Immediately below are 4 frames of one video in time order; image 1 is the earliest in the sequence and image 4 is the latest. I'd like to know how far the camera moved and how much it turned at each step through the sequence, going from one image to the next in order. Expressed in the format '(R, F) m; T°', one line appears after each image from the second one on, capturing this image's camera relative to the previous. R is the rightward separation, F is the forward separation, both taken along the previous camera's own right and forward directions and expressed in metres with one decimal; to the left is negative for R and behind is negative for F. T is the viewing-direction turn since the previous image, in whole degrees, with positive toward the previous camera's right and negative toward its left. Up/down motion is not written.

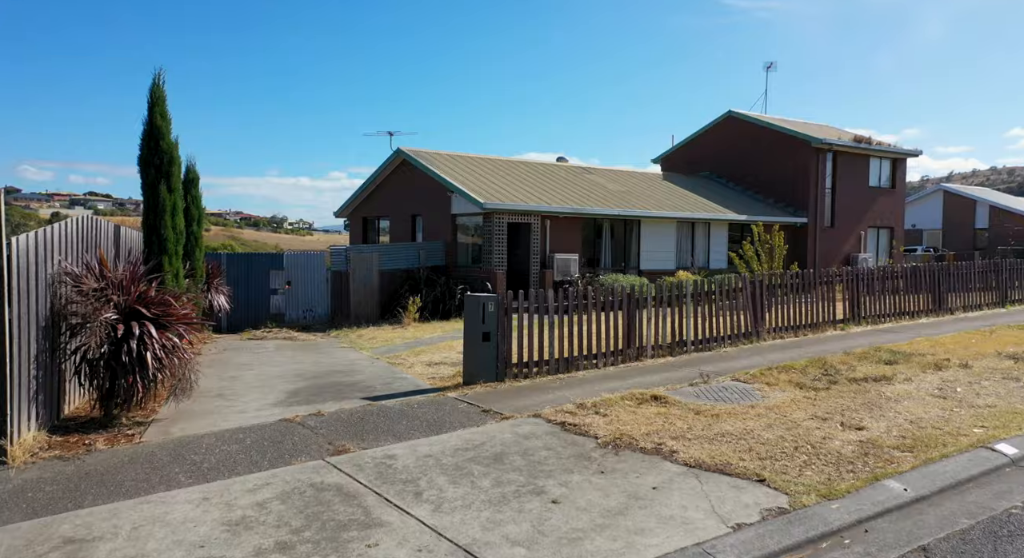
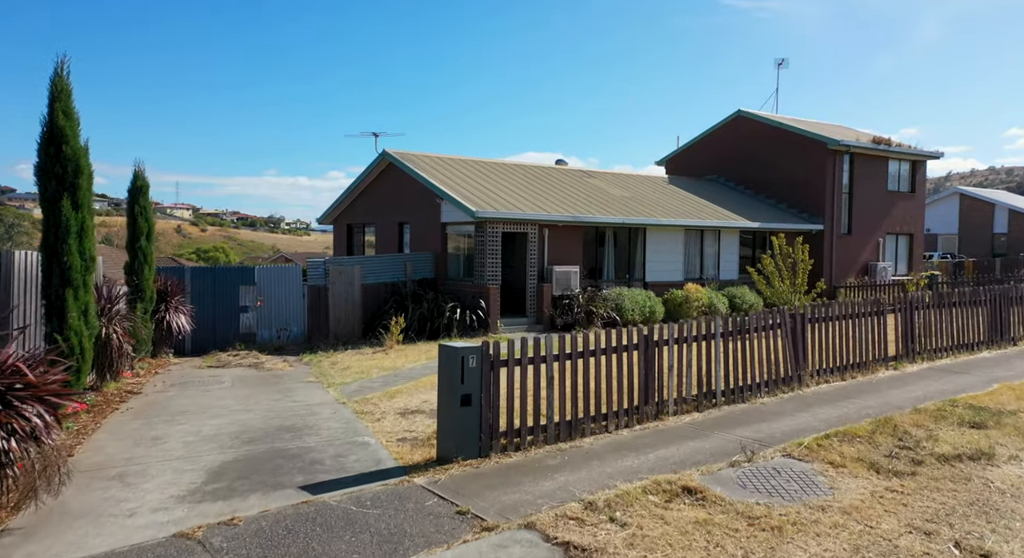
(+0.1, +1.6) m; 0°
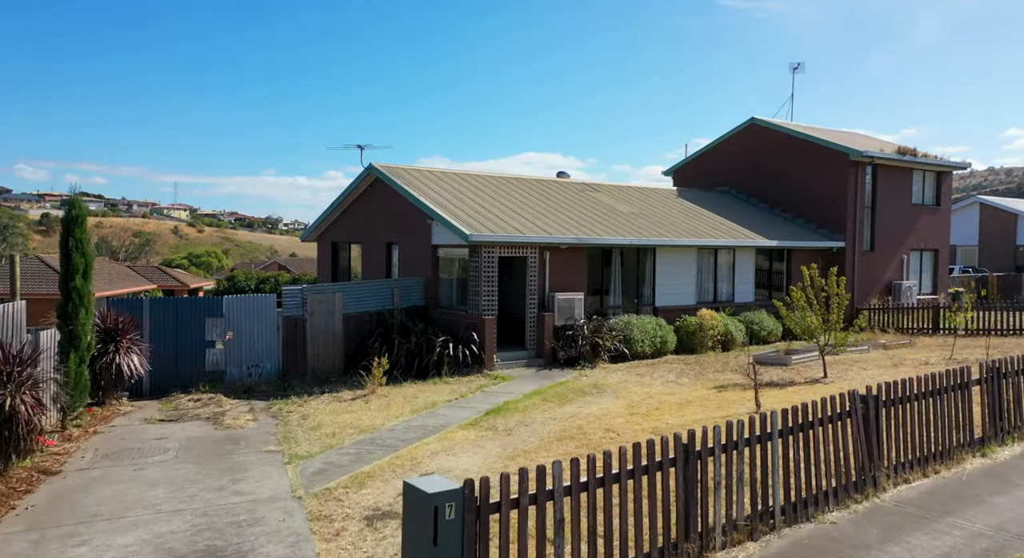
(0.0, +1.6) m; 0°
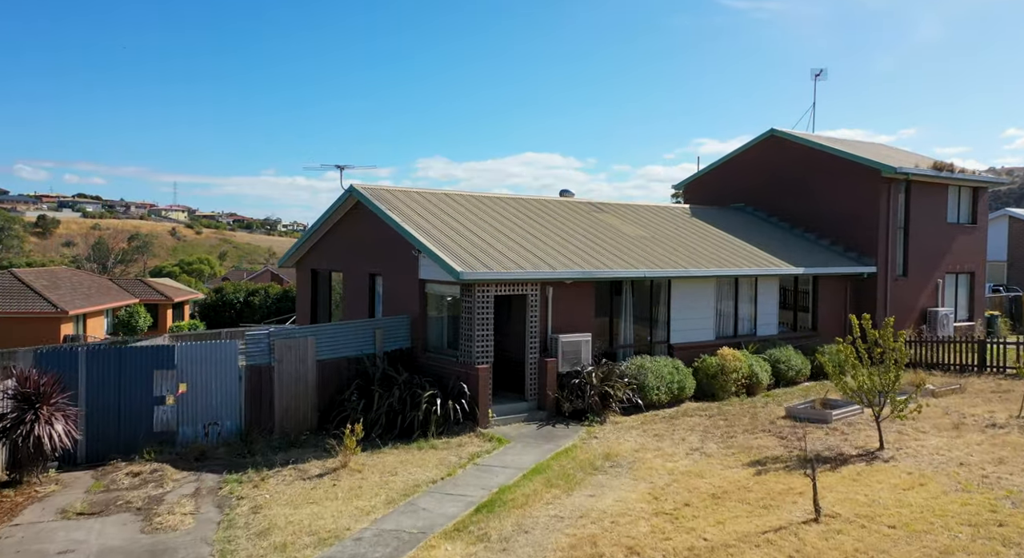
(0.0, +2.0) m; 0°
